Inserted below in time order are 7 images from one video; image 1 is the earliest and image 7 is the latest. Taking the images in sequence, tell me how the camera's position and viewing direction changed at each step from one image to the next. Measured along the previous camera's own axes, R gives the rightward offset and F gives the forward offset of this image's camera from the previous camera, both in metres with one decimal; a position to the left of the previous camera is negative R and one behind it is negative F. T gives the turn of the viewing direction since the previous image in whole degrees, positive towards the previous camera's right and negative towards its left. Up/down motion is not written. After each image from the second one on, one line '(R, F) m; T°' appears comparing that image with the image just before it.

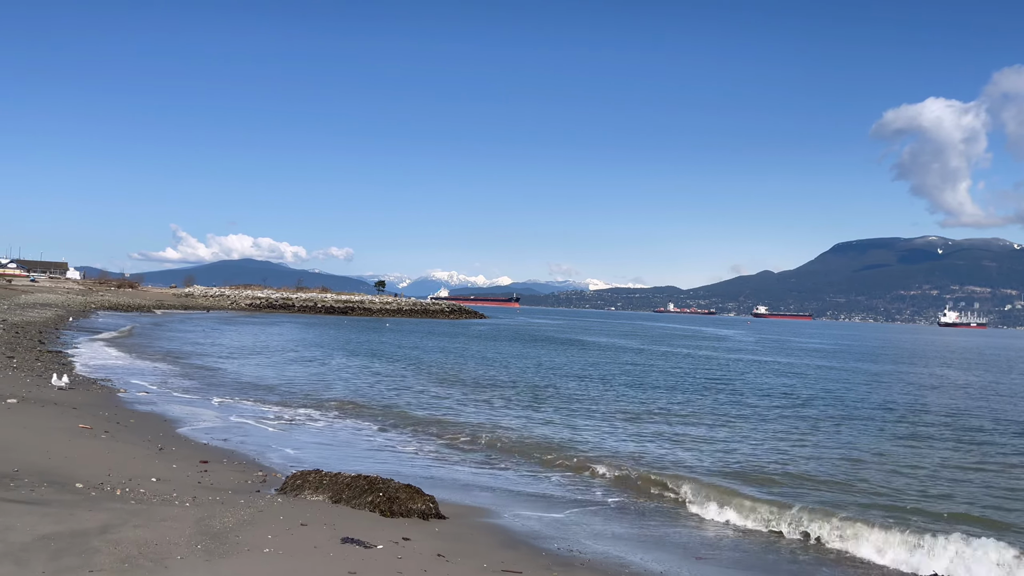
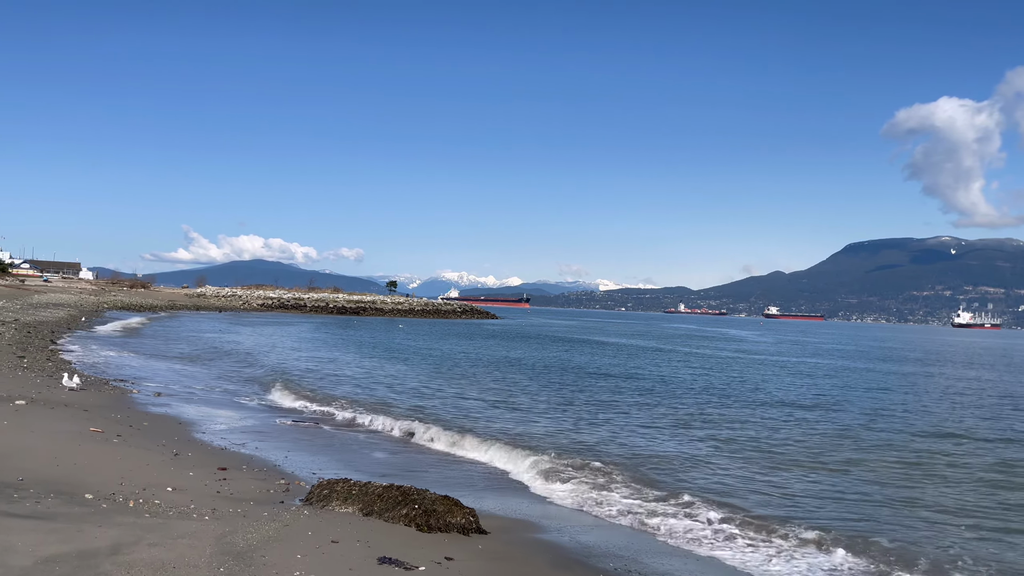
(-0.5, +0.7) m; -1°
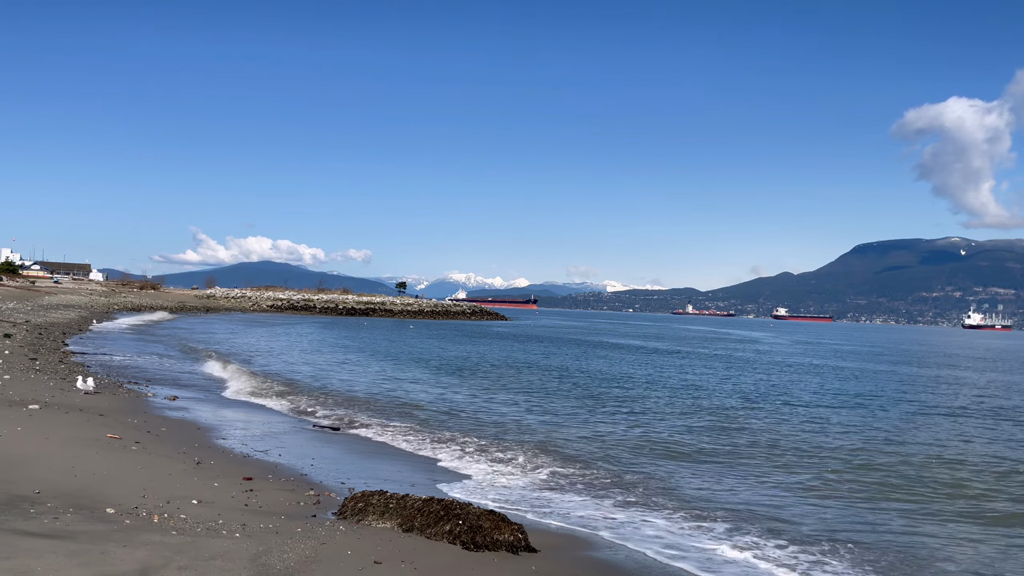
(-0.5, +0.6) m; -1°
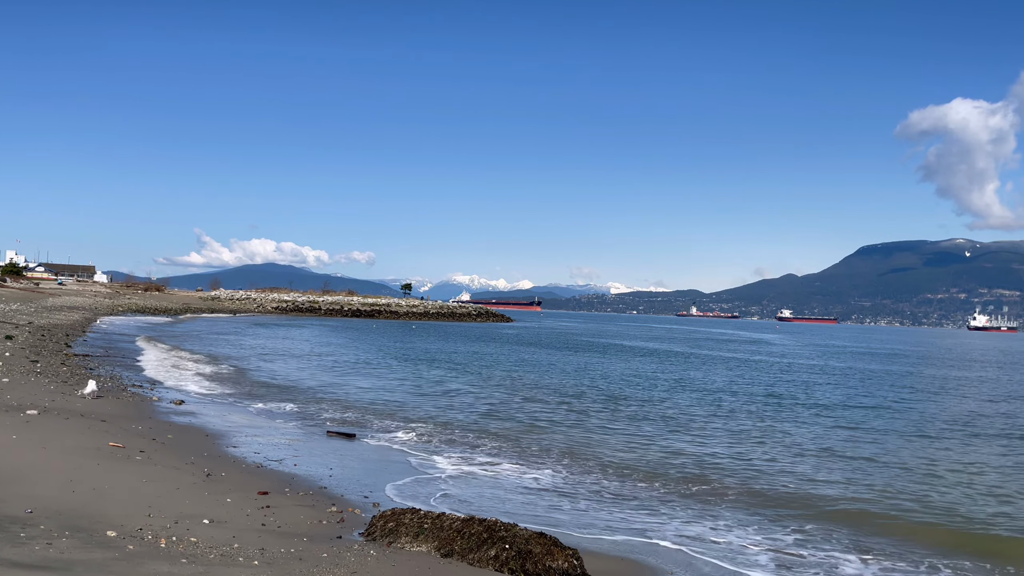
(-0.5, +0.8) m; 0°
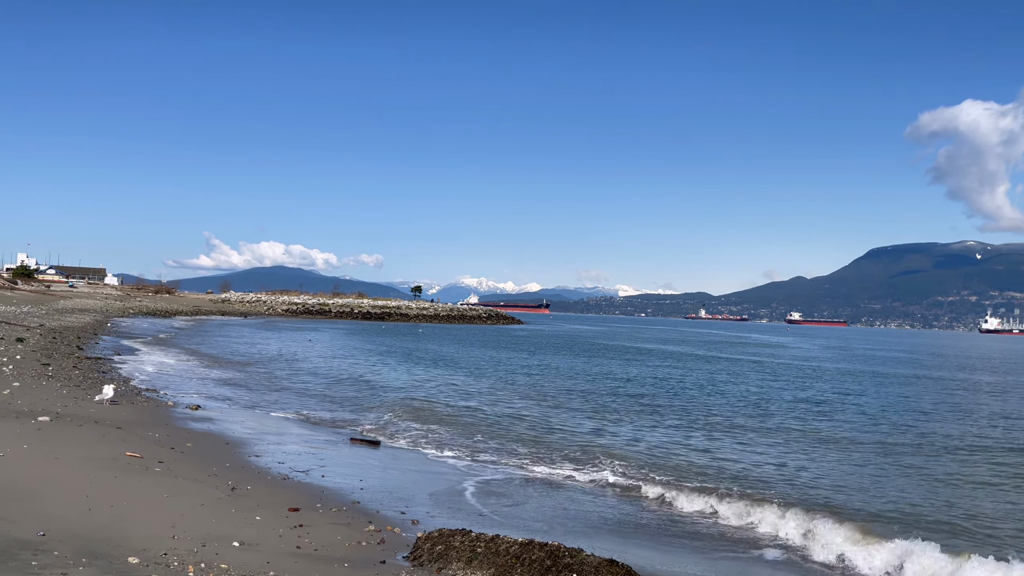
(-0.5, +0.7) m; -1°
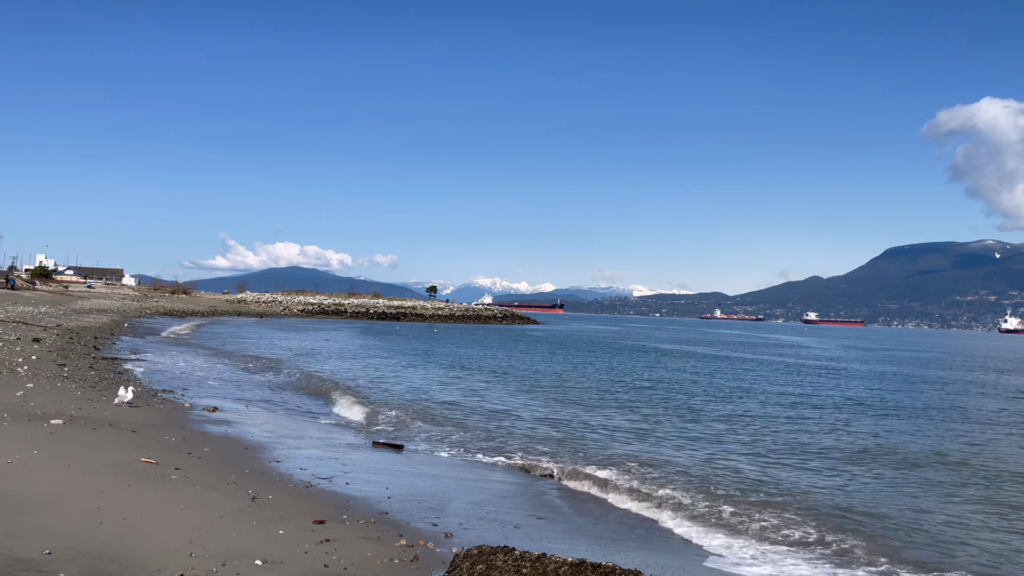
(-0.3, +0.6) m; -1°
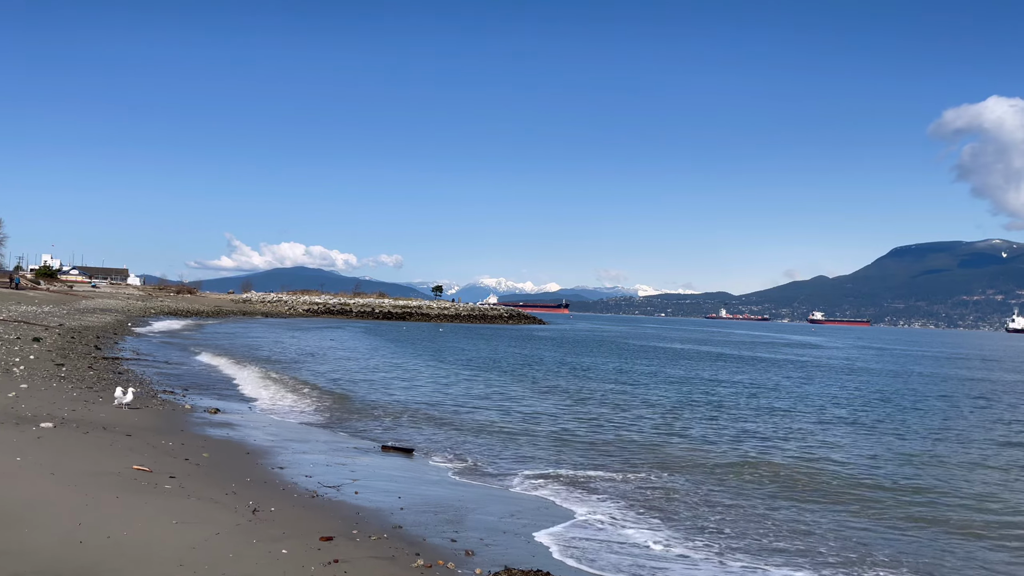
(-0.2, +0.7) m; 0°
